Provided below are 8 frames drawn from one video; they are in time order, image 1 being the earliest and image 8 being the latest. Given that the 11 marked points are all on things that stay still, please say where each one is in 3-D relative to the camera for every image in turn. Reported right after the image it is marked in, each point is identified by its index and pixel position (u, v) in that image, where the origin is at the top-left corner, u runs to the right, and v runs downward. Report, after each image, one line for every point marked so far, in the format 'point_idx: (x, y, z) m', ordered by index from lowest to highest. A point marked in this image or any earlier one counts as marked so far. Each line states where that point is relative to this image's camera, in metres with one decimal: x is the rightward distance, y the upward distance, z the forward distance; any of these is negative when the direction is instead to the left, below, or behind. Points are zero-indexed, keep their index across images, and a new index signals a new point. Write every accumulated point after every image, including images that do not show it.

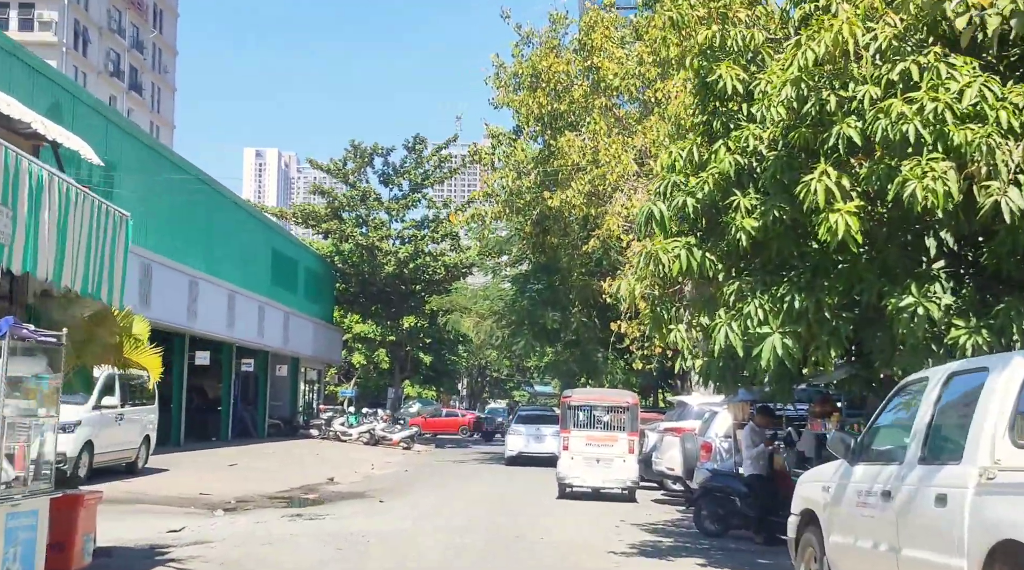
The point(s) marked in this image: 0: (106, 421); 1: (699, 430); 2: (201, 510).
0: (-6.9, -2.3, +17.7) m
1: (+2.9, -2.3, +16.5) m
2: (-4.6, -3.3, +15.4) m
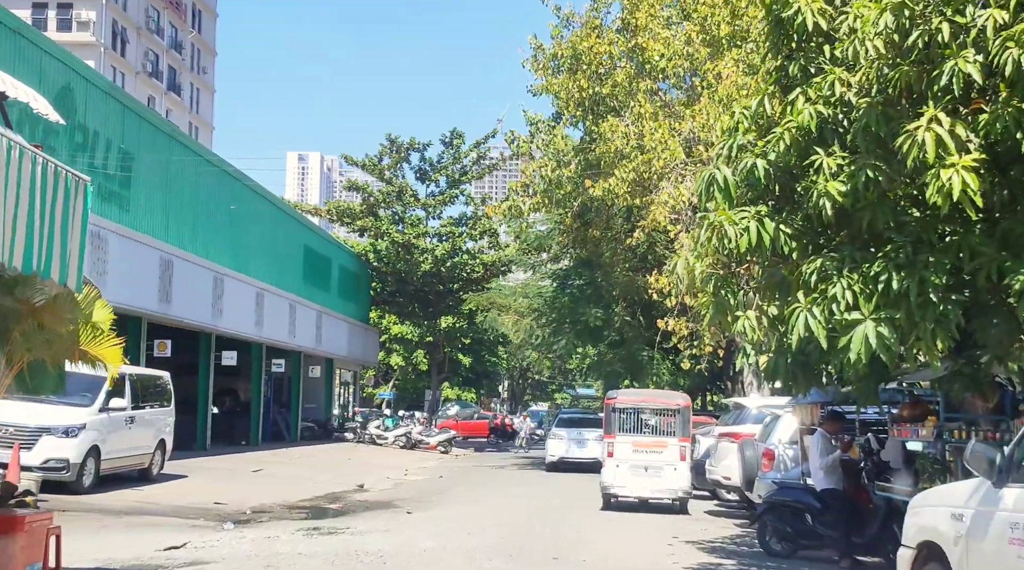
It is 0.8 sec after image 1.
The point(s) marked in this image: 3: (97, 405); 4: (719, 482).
0: (-6.3, -2.2, +16.5) m
1: (+3.5, -2.1, +14.8) m
2: (-4.1, -3.2, +14.1) m
3: (-6.4, -1.9, +16.1) m
4: (+3.2, -3.0, +16.0) m
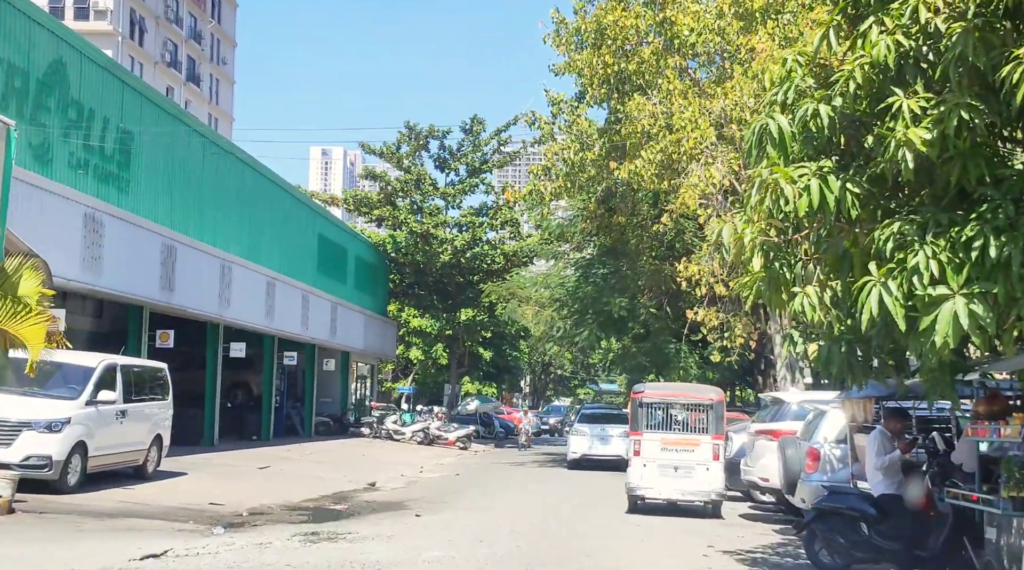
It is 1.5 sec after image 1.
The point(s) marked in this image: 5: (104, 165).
0: (-6.0, -2.0, +15.4) m
1: (+3.7, -1.9, +13.5) m
2: (-3.8, -3.0, +12.9) m
3: (-6.1, -1.6, +14.9) m
4: (+3.4, -2.8, +14.7) m
5: (-7.7, +2.3, +19.8) m
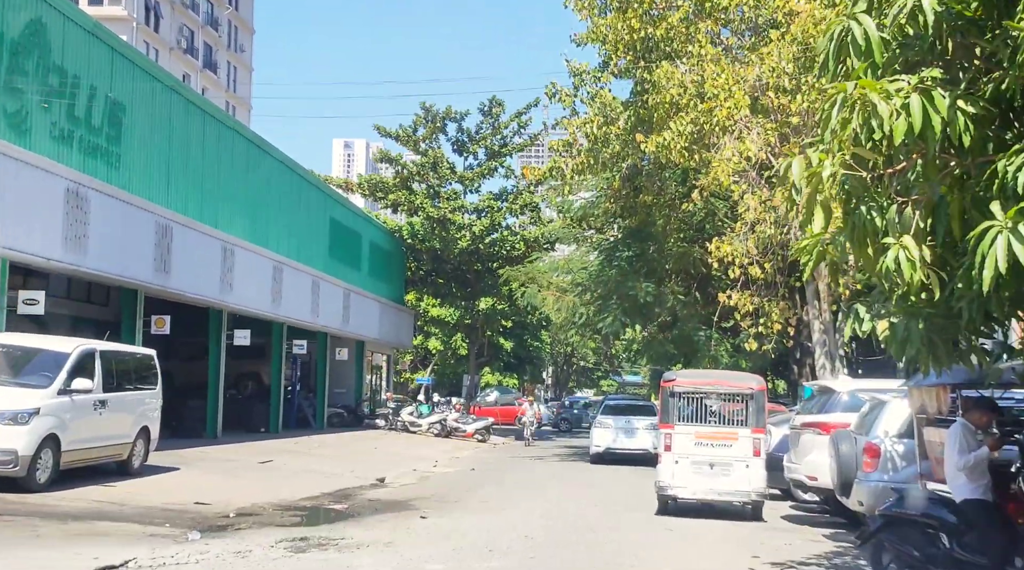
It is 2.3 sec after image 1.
0: (-5.8, -1.7, +14.0) m
1: (+3.9, -1.6, +11.9) m
2: (-3.7, -2.7, +11.5) m
3: (-5.9, -1.3, +13.5) m
4: (+3.6, -2.5, +13.1) m
5: (-7.4, +2.6, +18.4) m
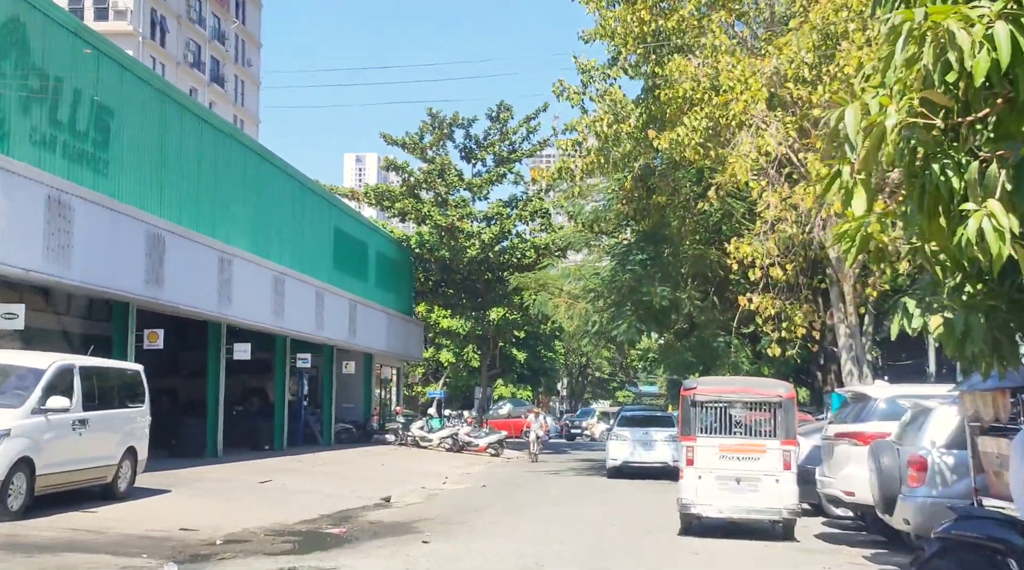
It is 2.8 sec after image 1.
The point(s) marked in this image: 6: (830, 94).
0: (-5.7, -1.8, +13.0) m
1: (+4.0, -1.6, +10.8) m
2: (-3.6, -2.8, +10.5) m
3: (-5.8, -1.5, +12.6) m
4: (+3.7, -2.4, +12.0) m
5: (-7.3, +2.4, +17.6) m
6: (+5.6, +3.3, +18.2) m
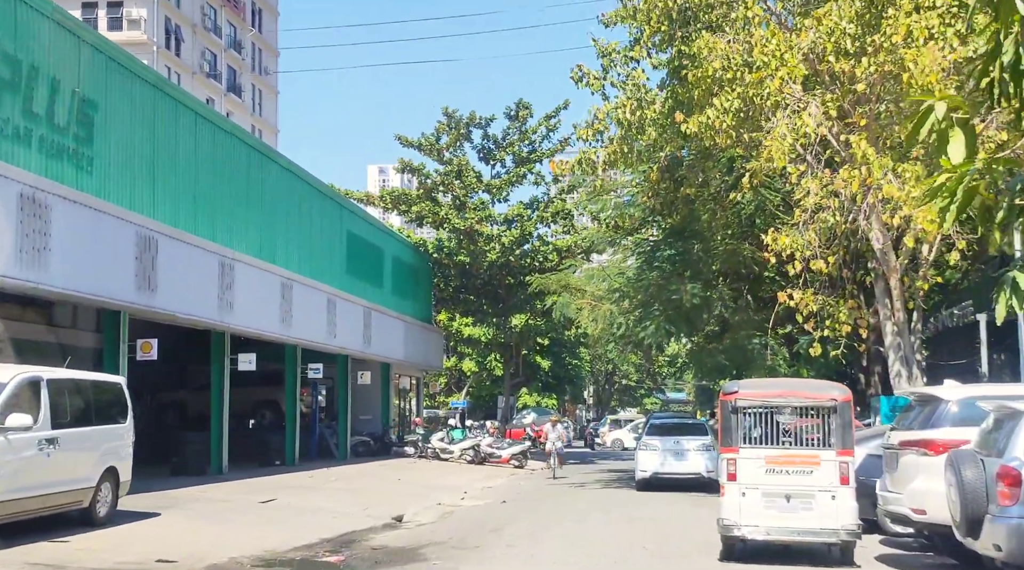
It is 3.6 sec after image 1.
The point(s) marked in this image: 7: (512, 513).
0: (-5.5, -1.8, +11.6) m
1: (+4.1, -1.4, +9.2) m
2: (-3.4, -2.7, +9.0) m
3: (-5.6, -1.5, +11.2) m
4: (+3.9, -2.3, +10.4) m
5: (-7.1, +2.3, +16.2) m
6: (+5.8, +3.5, +16.6) m
7: (0.0, -4.1, +18.9) m
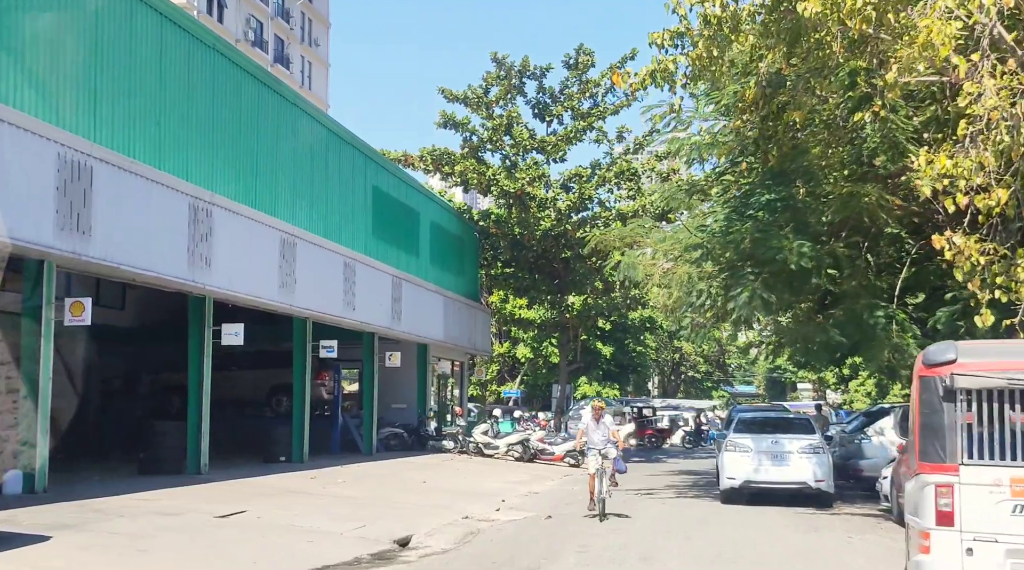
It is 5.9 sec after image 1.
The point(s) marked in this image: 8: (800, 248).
0: (-5.3, -1.1, +7.1) m
1: (+4.2, -0.8, +4.1) m
2: (-3.4, -2.0, +4.4) m
3: (-5.4, -0.8, +6.7) m
4: (+4.0, -1.6, +5.3) m
5: (-6.6, +3.1, +11.8) m
6: (+6.3, +4.2, +11.3) m
7: (+0.6, -3.4, +14.1) m
8: (+4.8, +0.6, +17.5) m
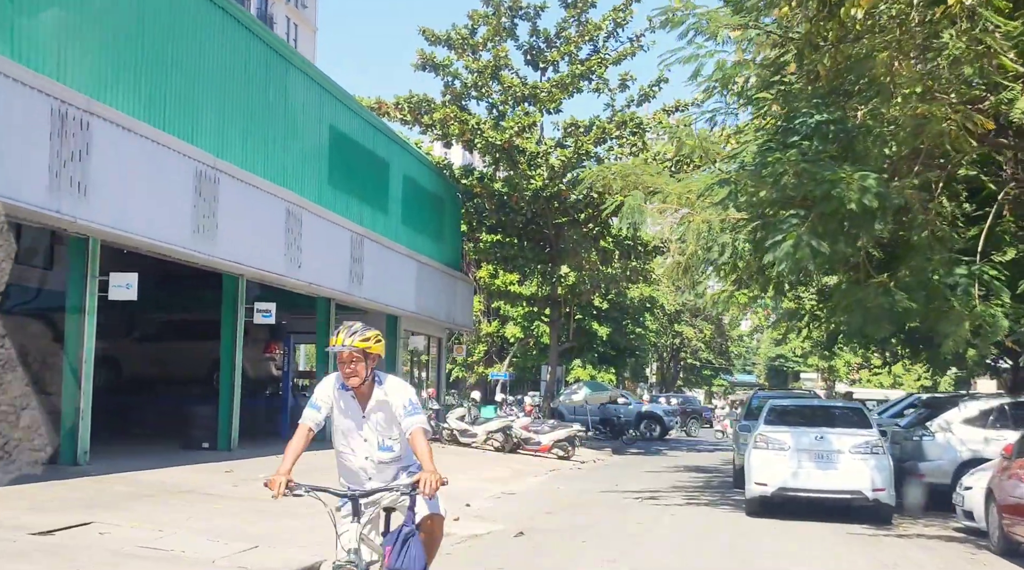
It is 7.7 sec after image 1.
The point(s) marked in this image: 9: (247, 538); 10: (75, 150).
0: (-5.7, -0.4, +3.0) m
1: (+3.8, -0.3, 0.0) m
2: (-3.8, -1.4, +0.3) m
3: (-5.8, -0.1, +2.6) m
4: (+3.6, -1.1, +1.2) m
5: (-6.9, +3.8, +7.6) m
6: (+6.0, +4.7, +7.2) m
7: (+0.2, -2.7, +10.0) m
8: (+4.4, +1.2, +13.4) m
9: (-2.6, -2.5, +10.3) m
10: (-5.5, +1.7, +13.2) m
